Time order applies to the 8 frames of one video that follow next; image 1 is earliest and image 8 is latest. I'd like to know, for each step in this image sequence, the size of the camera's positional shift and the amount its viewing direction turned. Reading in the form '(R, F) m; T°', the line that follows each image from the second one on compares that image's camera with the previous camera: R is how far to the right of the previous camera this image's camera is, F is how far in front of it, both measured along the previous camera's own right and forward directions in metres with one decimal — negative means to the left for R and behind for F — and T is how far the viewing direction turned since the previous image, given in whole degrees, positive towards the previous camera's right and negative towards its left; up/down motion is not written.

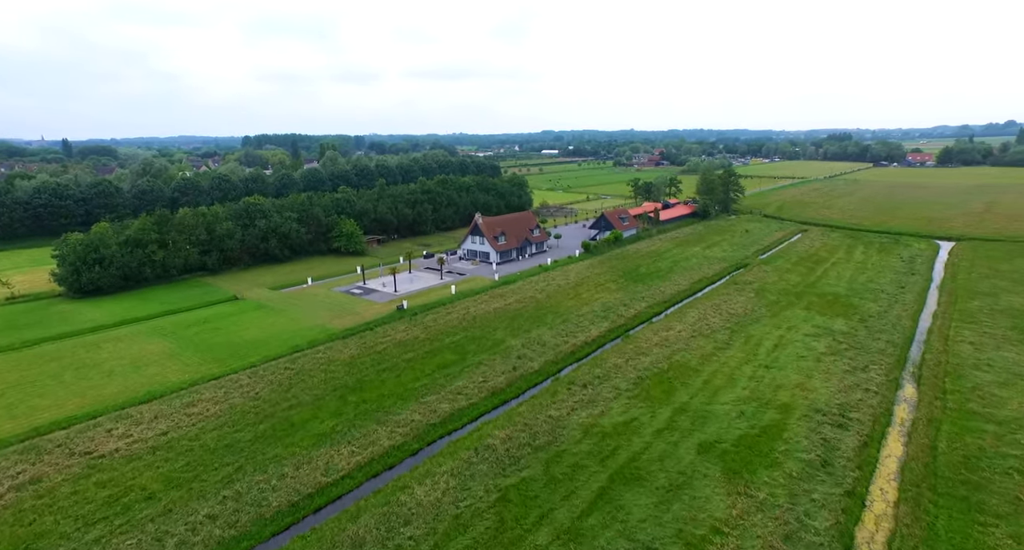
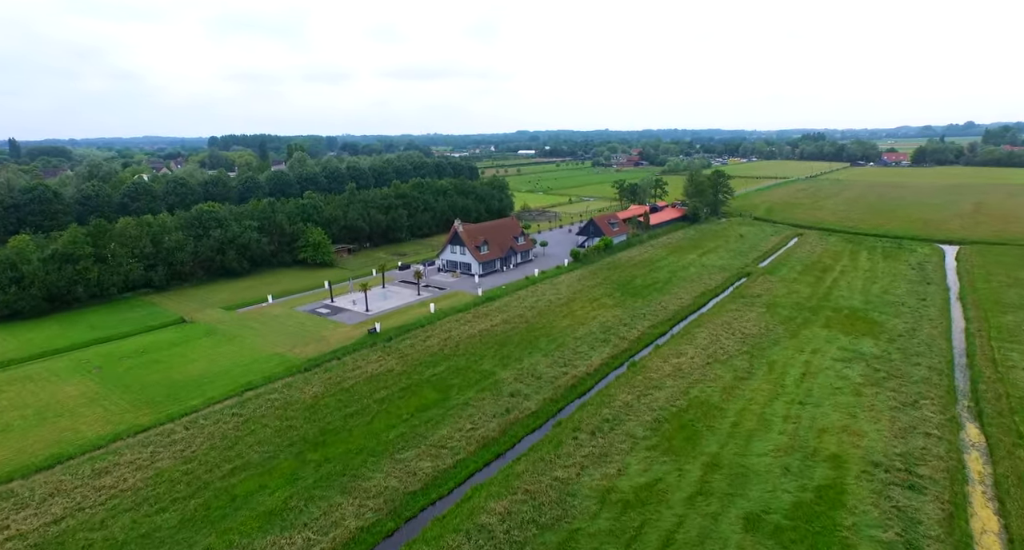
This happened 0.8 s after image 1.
(-0.8, +5.8) m; +2°
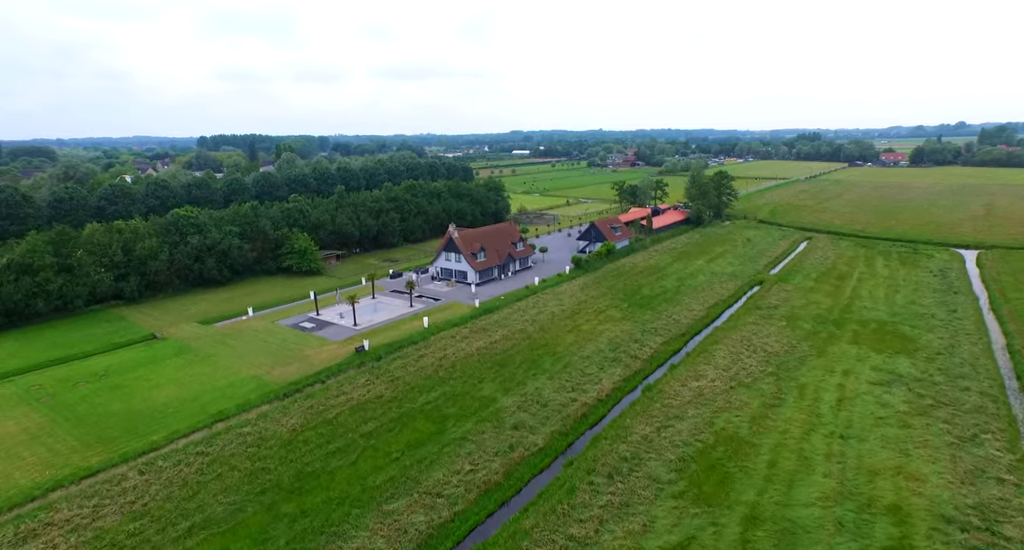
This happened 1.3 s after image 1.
(-0.5, +3.8) m; +1°
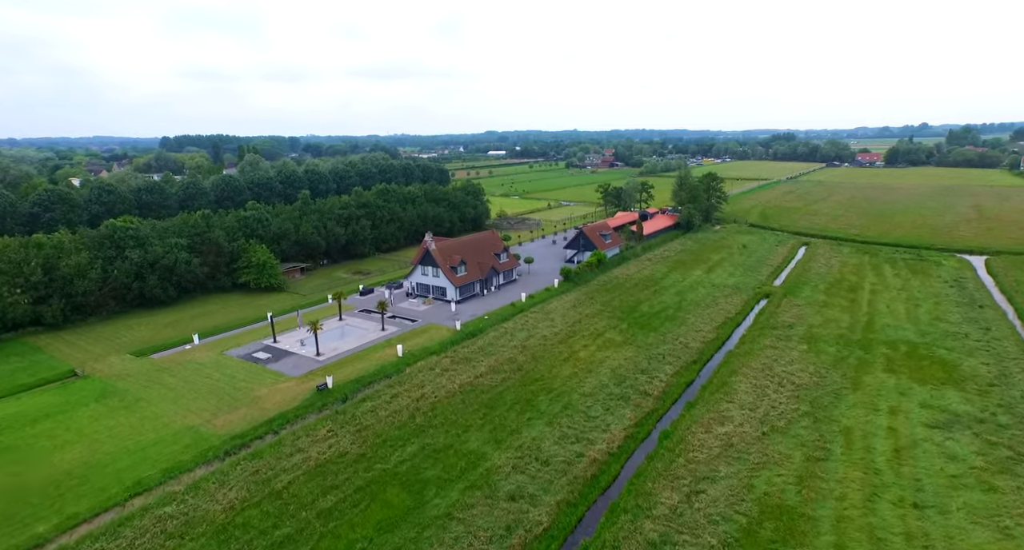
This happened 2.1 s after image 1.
(-0.7, +5.9) m; +2°
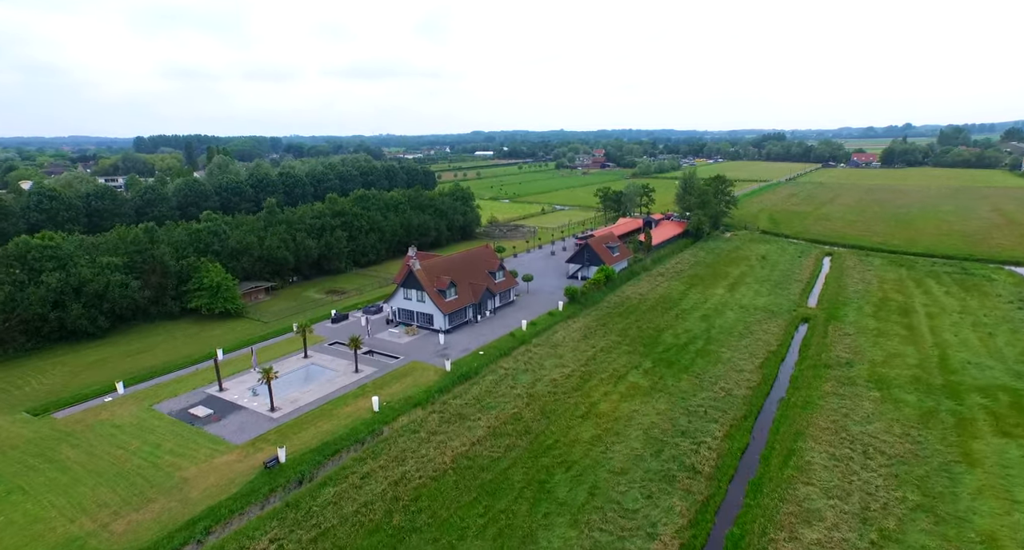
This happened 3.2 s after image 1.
(-0.9, +8.2) m; +1°
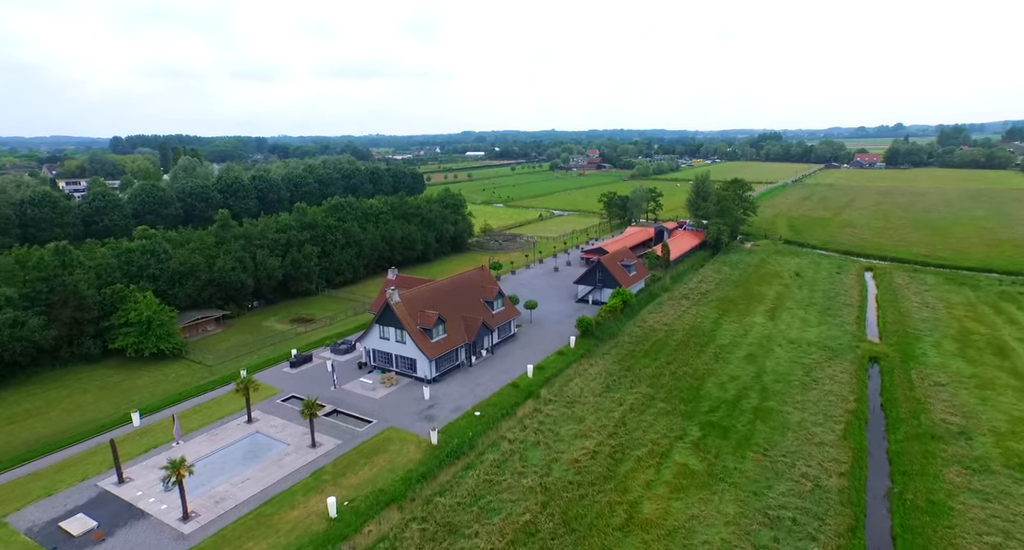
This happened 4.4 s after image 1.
(-0.7, +9.3) m; +1°
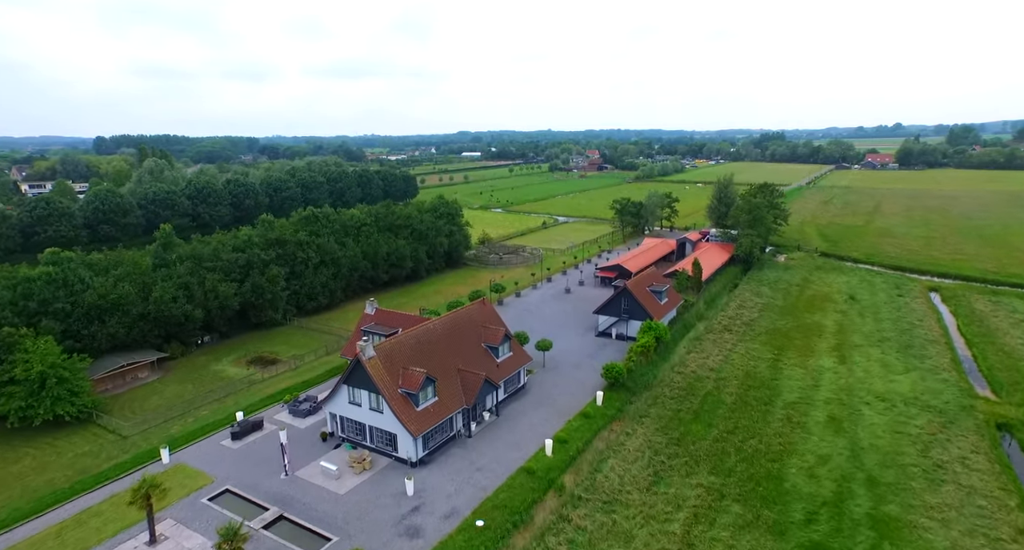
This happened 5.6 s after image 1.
(-0.7, +9.5) m; 0°
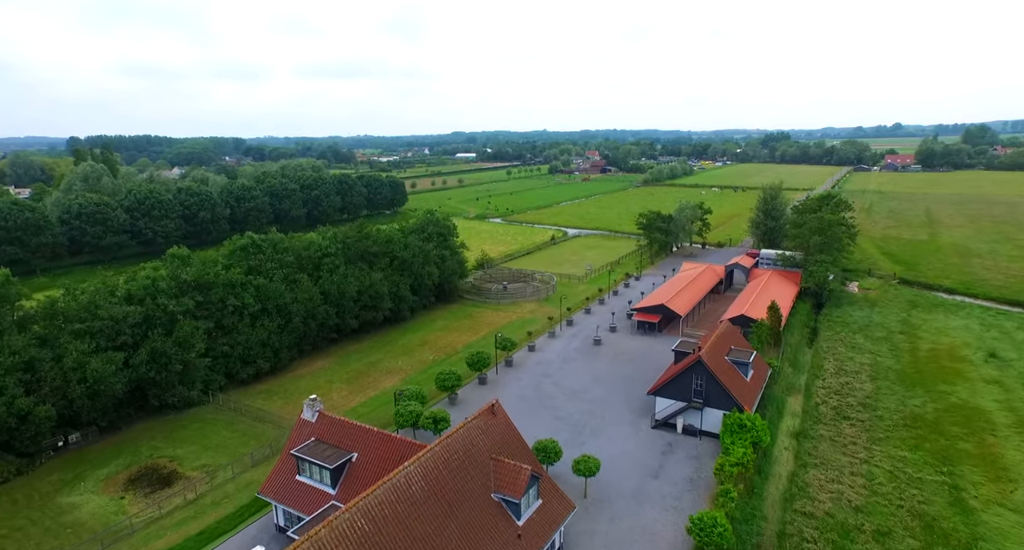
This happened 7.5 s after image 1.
(-1.2, +14.6) m; 0°
